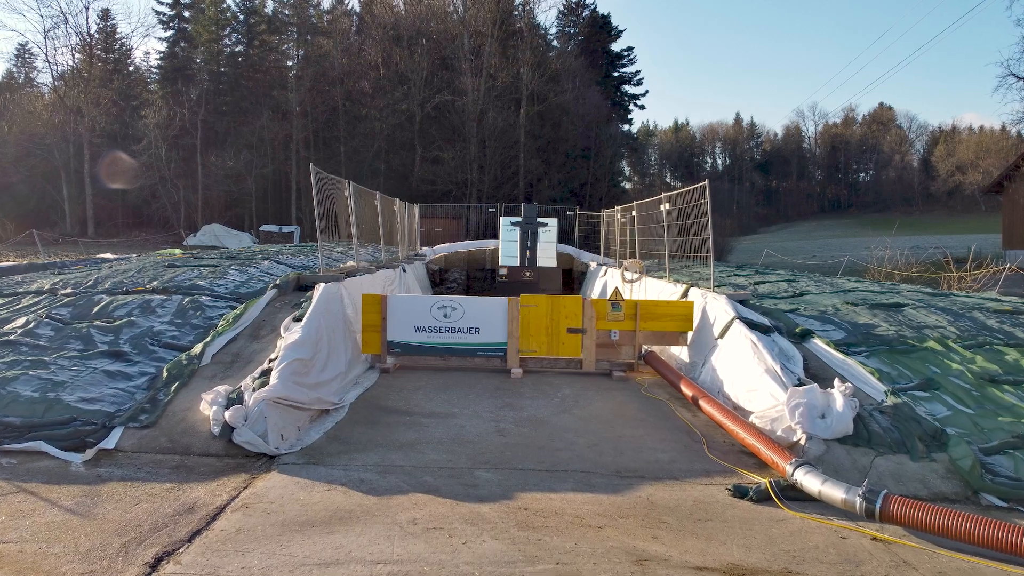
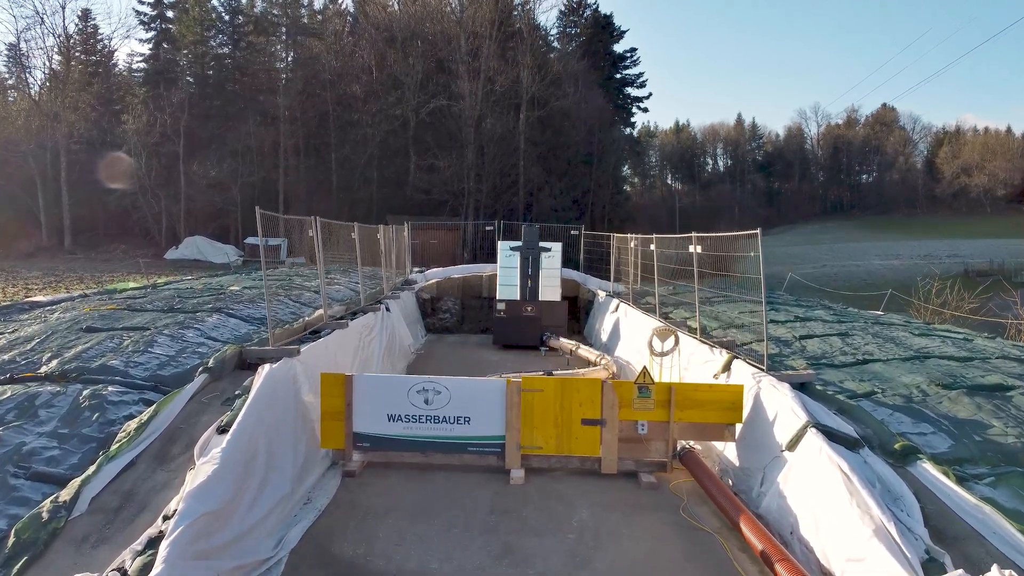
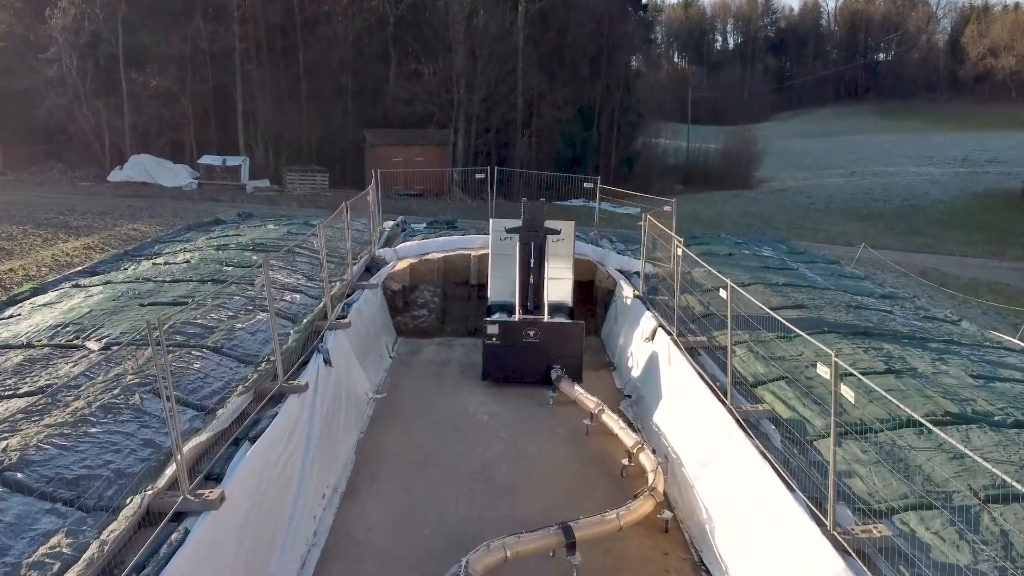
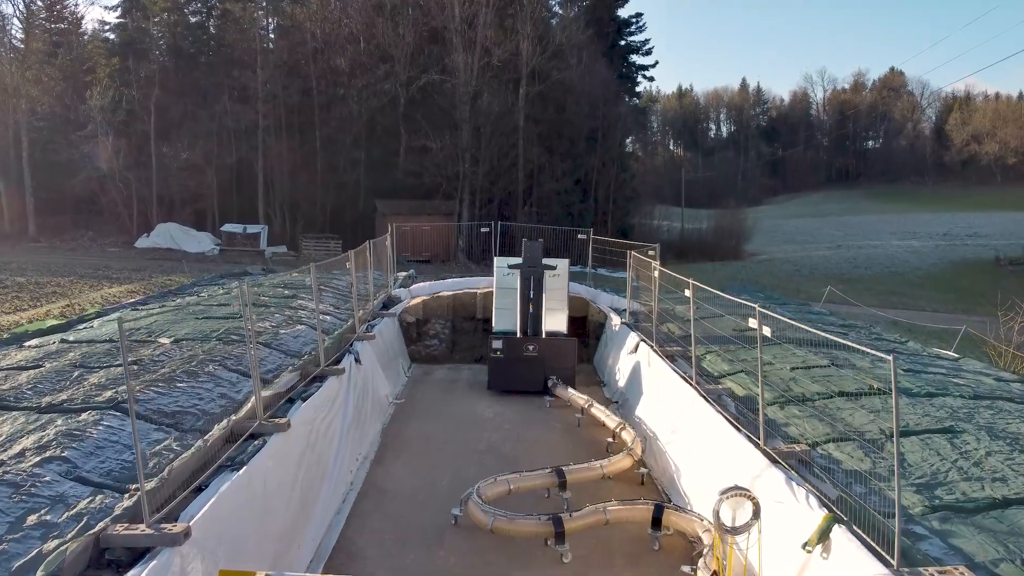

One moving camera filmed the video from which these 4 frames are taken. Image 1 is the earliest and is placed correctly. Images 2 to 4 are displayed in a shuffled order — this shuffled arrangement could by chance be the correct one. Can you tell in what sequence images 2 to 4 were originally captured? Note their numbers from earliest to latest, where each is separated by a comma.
2, 4, 3
